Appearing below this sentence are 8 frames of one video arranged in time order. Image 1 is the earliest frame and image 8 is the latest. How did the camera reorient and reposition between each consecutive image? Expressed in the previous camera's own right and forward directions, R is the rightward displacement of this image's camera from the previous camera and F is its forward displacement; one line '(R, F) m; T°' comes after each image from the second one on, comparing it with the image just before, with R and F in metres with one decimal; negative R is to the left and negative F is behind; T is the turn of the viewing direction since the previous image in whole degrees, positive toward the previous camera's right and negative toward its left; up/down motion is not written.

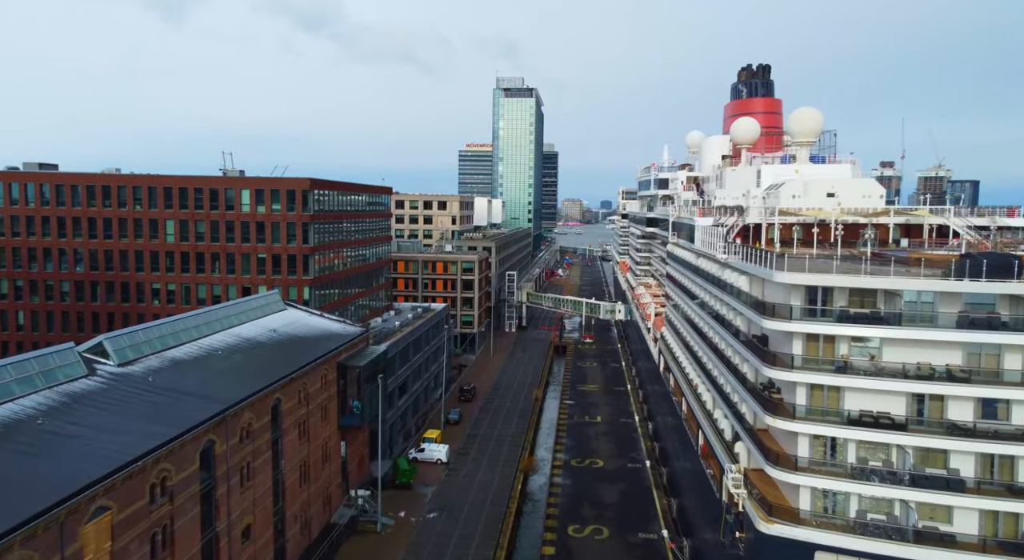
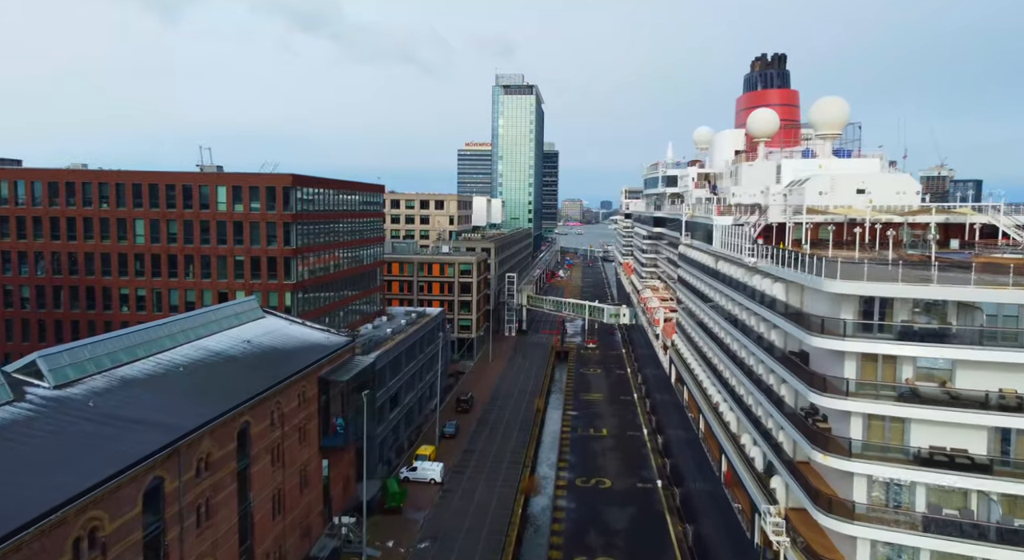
(0.0, +3.6) m; 0°
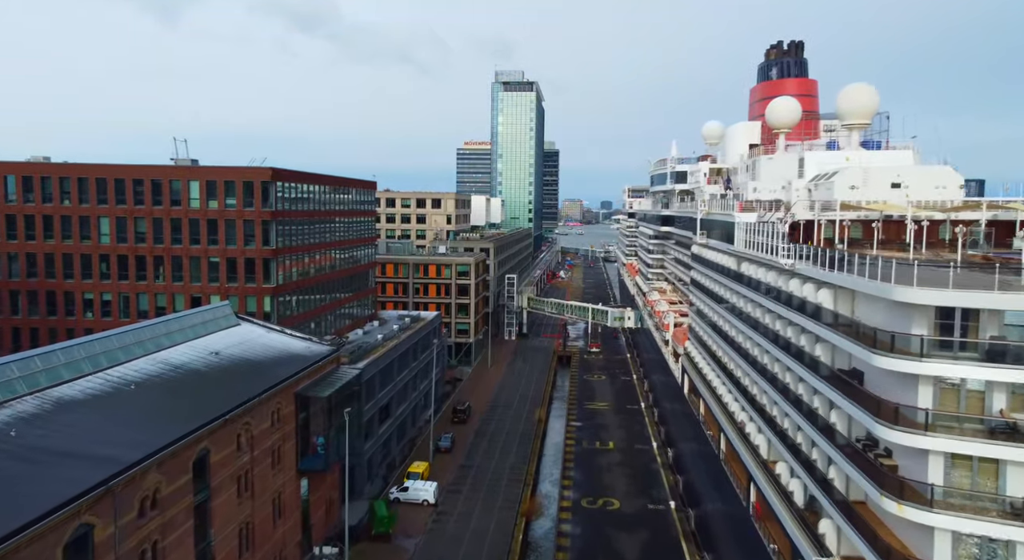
(0.0, +3.5) m; 0°
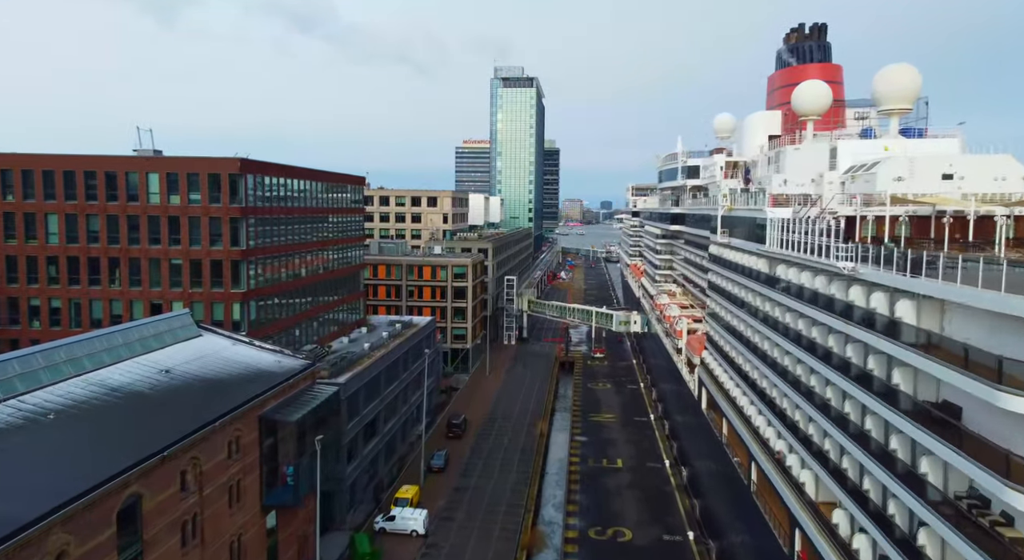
(0.0, +4.2) m; 0°
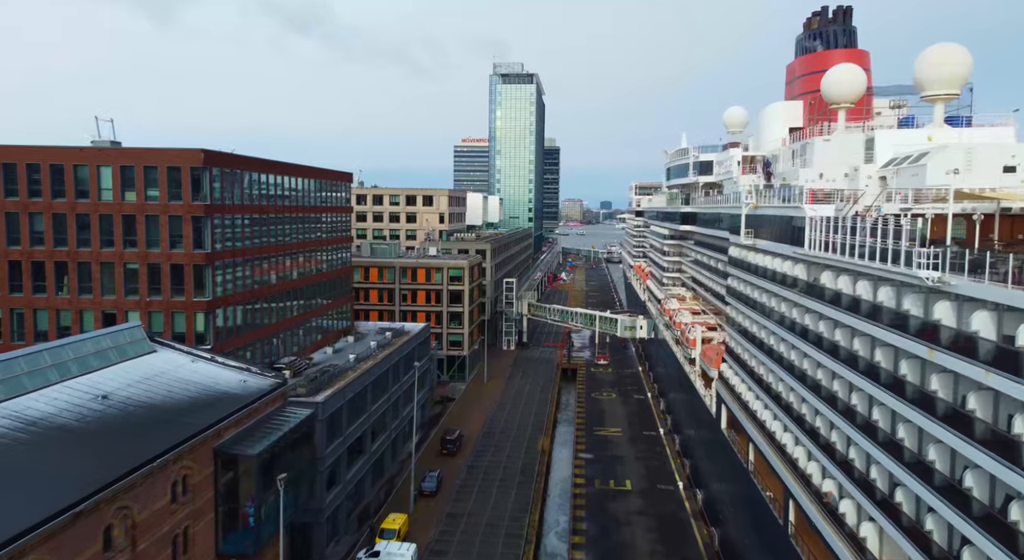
(0.0, +3.8) m; 0°
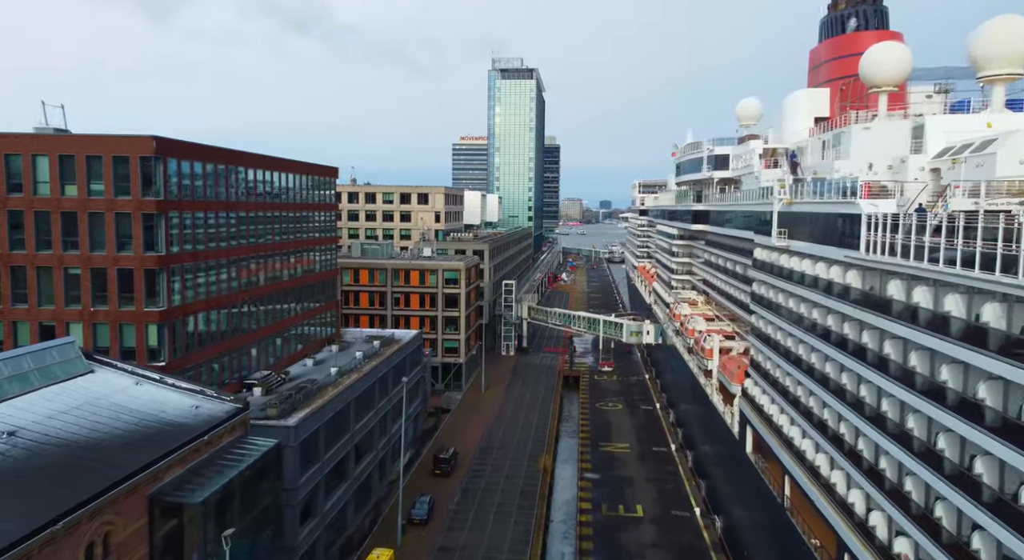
(0.0, +3.9) m; 0°
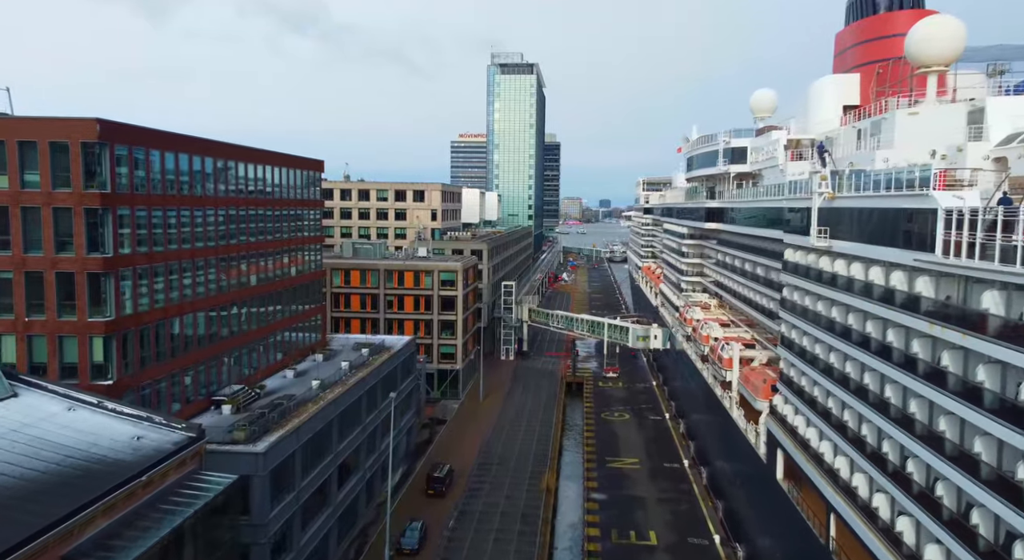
(-0.1, +3.5) m; 0°
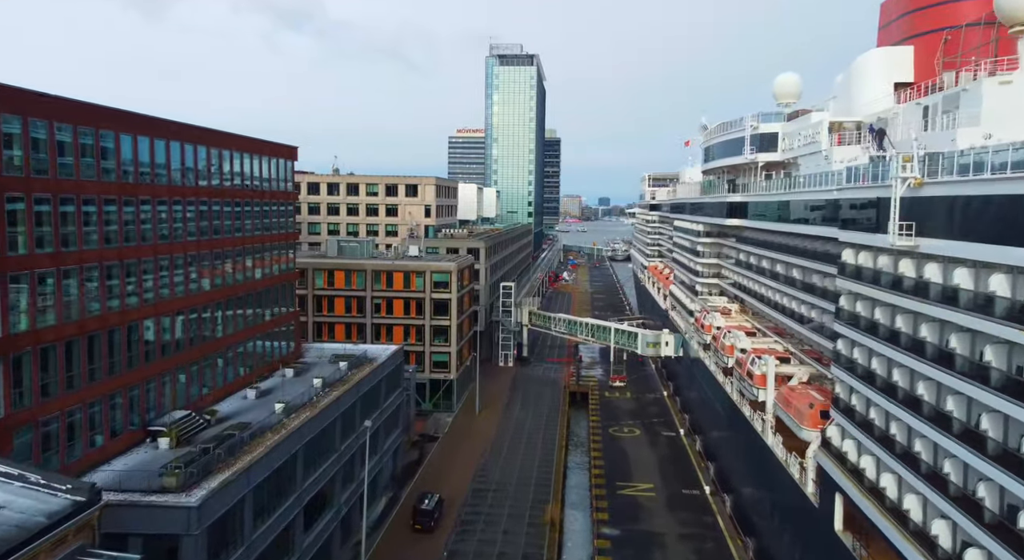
(0.0, +5.1) m; 0°
